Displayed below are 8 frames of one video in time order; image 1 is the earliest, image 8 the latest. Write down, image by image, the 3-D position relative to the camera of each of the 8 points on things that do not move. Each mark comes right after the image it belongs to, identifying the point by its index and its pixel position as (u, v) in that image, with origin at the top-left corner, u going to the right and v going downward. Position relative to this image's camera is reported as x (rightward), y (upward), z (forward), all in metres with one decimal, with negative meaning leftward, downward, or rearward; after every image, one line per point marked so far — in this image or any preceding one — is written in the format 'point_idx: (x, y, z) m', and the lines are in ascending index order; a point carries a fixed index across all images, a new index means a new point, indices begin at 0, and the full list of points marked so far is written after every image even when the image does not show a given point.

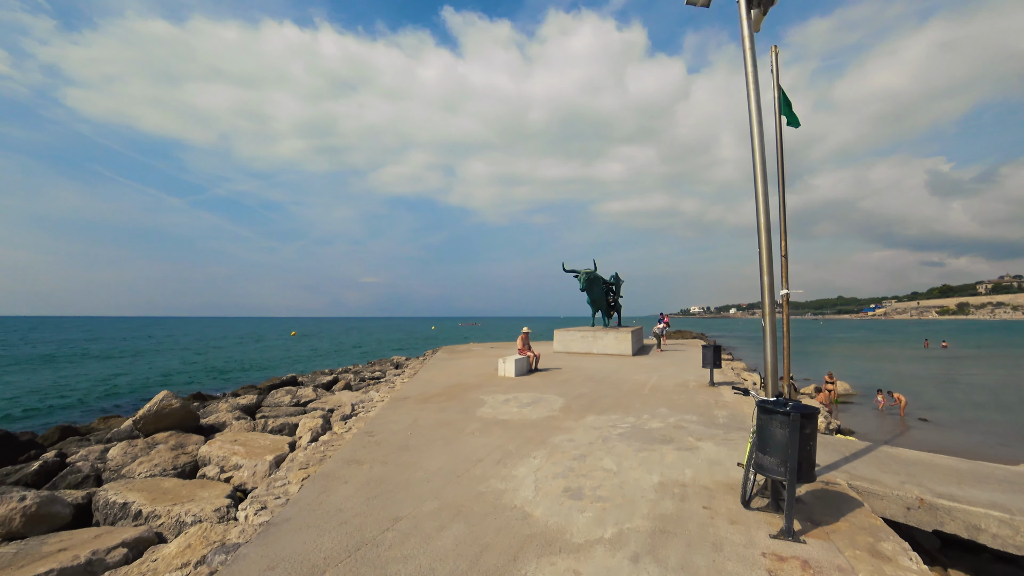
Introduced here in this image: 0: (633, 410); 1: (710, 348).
0: (+2.2, -2.2, +8.8) m
1: (+4.8, -1.5, +12.1) m
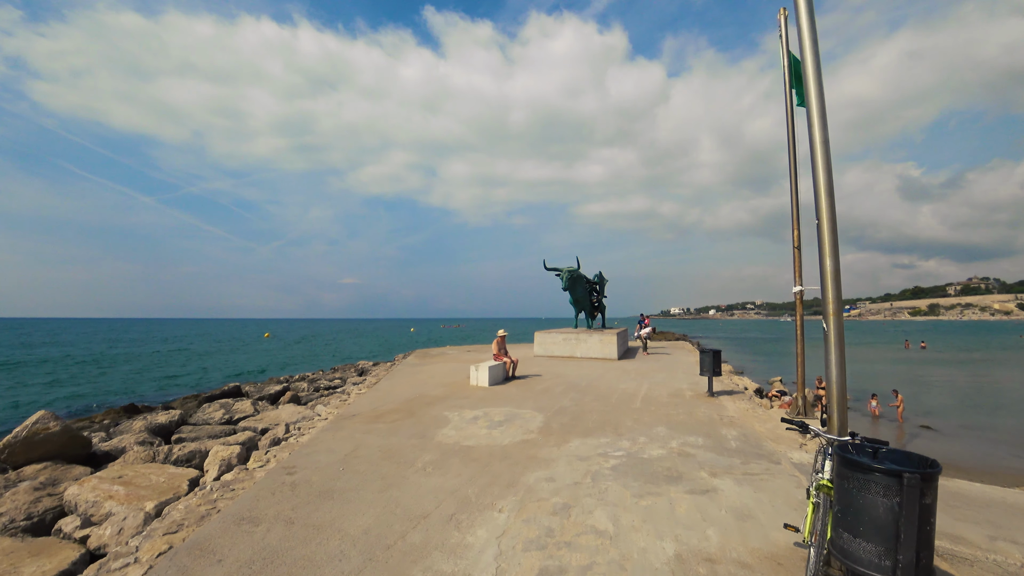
0: (+1.7, -2.1, +7.3) m
1: (+4.2, -1.4, +10.7) m
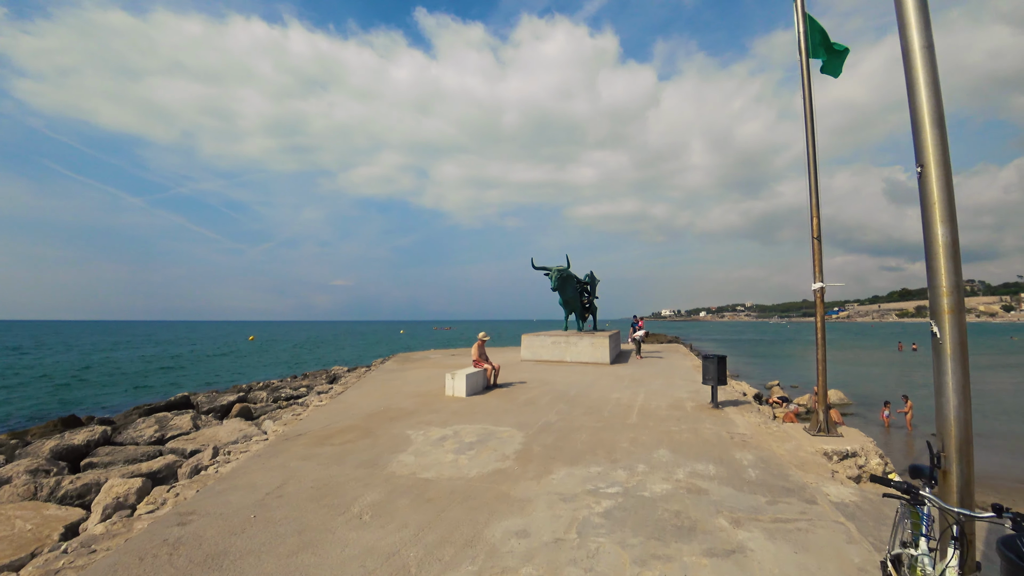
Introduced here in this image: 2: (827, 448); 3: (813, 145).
0: (+1.3, -2.1, +6.0) m
1: (+3.8, -1.4, +9.5) m
2: (+4.3, -2.2, +6.8) m
3: (+4.8, +2.2, +7.9) m
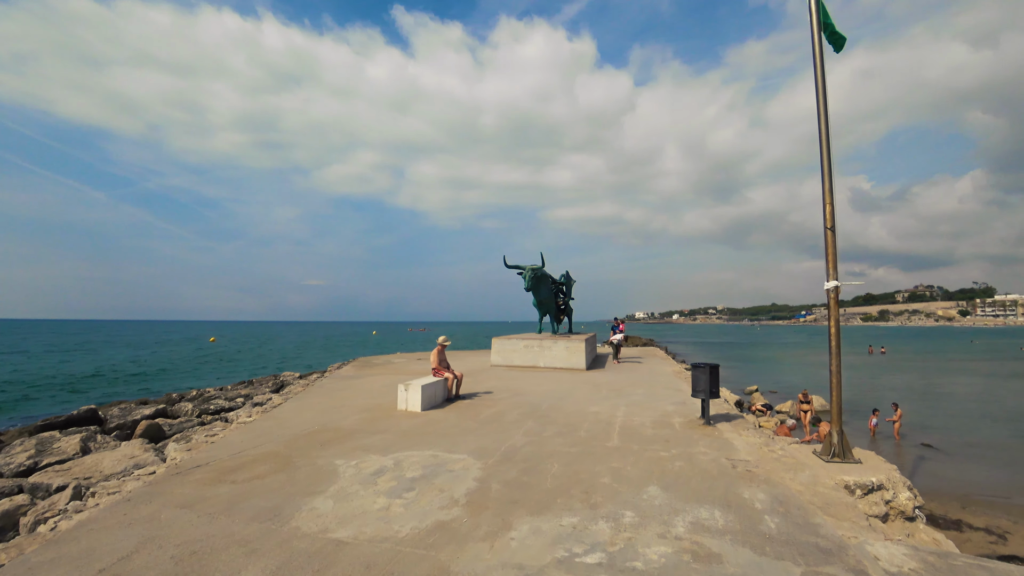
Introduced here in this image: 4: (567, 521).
0: (+0.9, -2.0, +4.7) m
1: (+3.2, -1.3, +8.2) m
2: (+3.8, -2.2, +5.6) m
3: (+4.3, +2.3, +6.7) m
4: (+0.5, -2.0, +4.2) m
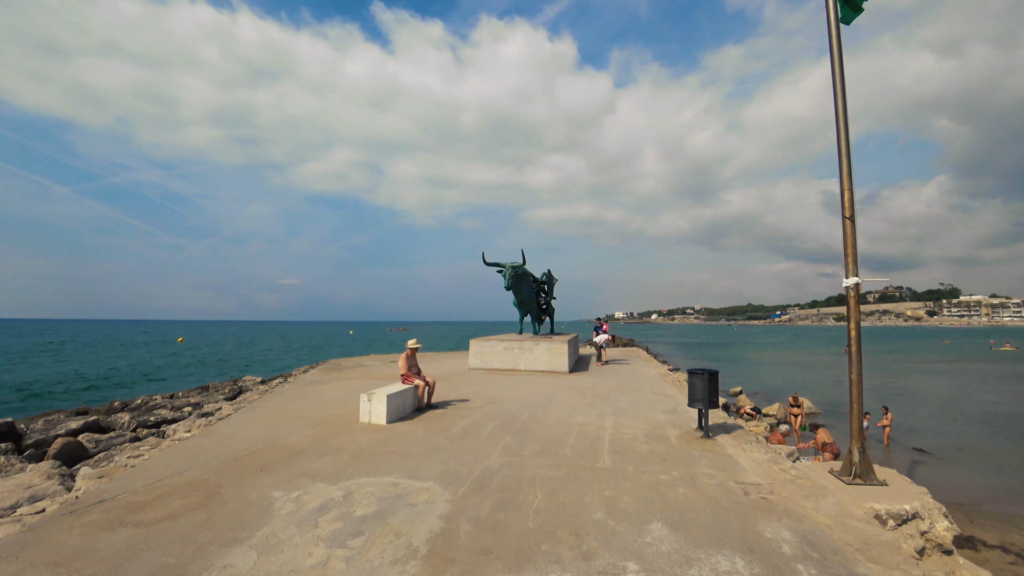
0: (+0.7, -2.0, +3.8) m
1: (+2.8, -1.3, +7.4) m
2: (+3.6, -2.1, +4.8) m
3: (+4.0, +2.3, +5.9) m
4: (+0.3, -1.9, +3.3) m
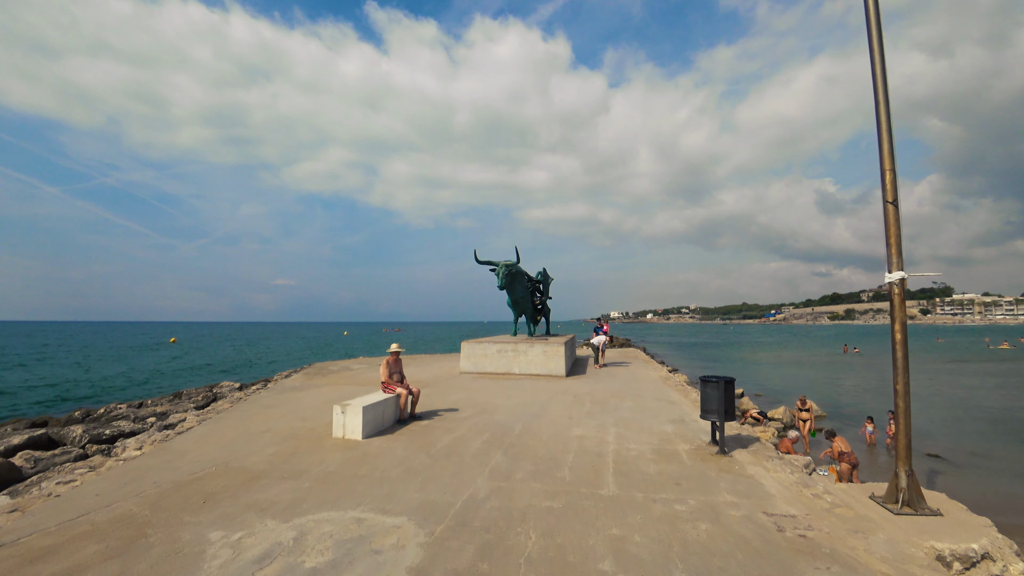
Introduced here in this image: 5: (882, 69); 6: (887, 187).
0: (+0.6, -1.9, +3.0) m
1: (+2.7, -1.3, +6.6) m
2: (+3.5, -2.1, +4.0) m
3: (+3.9, +2.3, +5.1) m
4: (+0.2, -1.9, +2.5) m
5: (+3.9, +2.3, +5.1) m
6: (+3.8, +1.0, +5.0) m
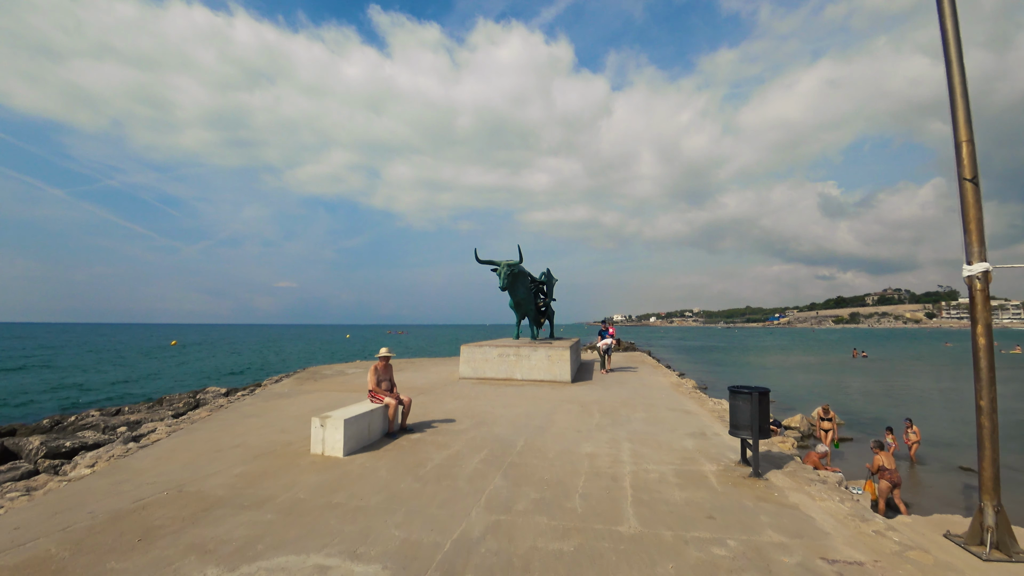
0: (+0.6, -1.9, +2.1) m
1: (+2.7, -1.2, +5.7) m
2: (+3.5, -2.0, +3.1) m
3: (+3.9, +2.4, +4.3) m
4: (+0.2, -1.8, +1.6) m
5: (+3.9, +2.4, +4.3) m
6: (+3.8, +1.1, +4.2) m
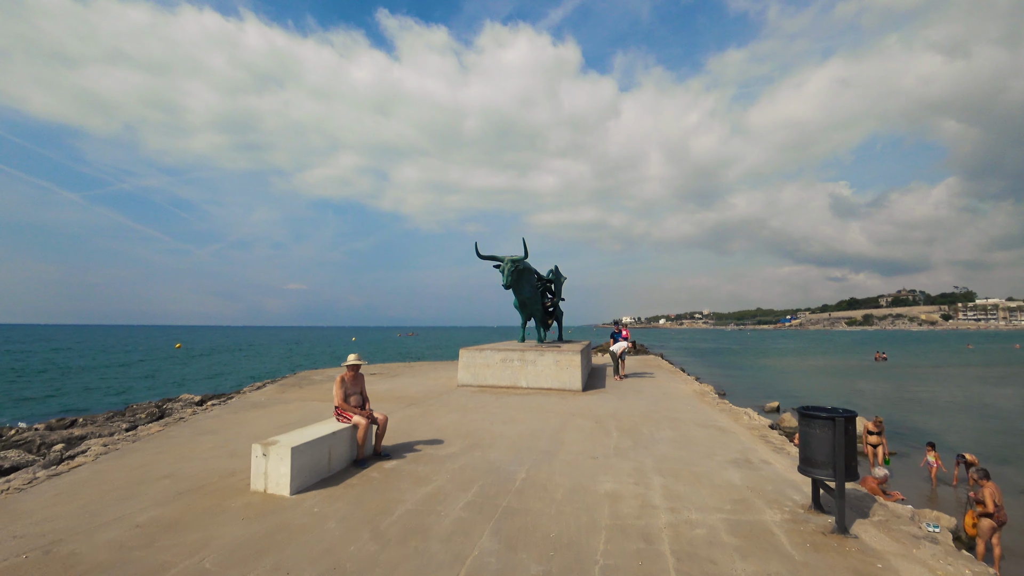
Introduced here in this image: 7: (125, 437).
0: (+0.5, -1.8, +0.7) m
1: (+2.7, -1.1, +4.2) m
2: (+3.4, -1.9, +1.6) m
3: (+3.8, +2.5, +2.8) m
4: (+0.1, -1.7, +0.1) m
5: (+3.8, +2.5, +2.8) m
6: (+3.8, +1.2, +2.7) m
7: (-6.5, -2.5, +8.3) m
